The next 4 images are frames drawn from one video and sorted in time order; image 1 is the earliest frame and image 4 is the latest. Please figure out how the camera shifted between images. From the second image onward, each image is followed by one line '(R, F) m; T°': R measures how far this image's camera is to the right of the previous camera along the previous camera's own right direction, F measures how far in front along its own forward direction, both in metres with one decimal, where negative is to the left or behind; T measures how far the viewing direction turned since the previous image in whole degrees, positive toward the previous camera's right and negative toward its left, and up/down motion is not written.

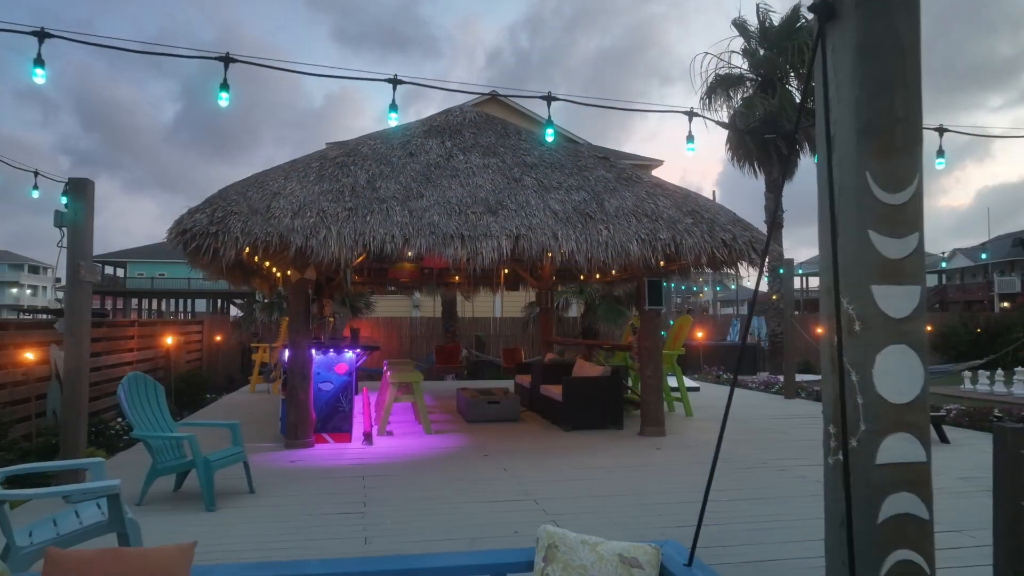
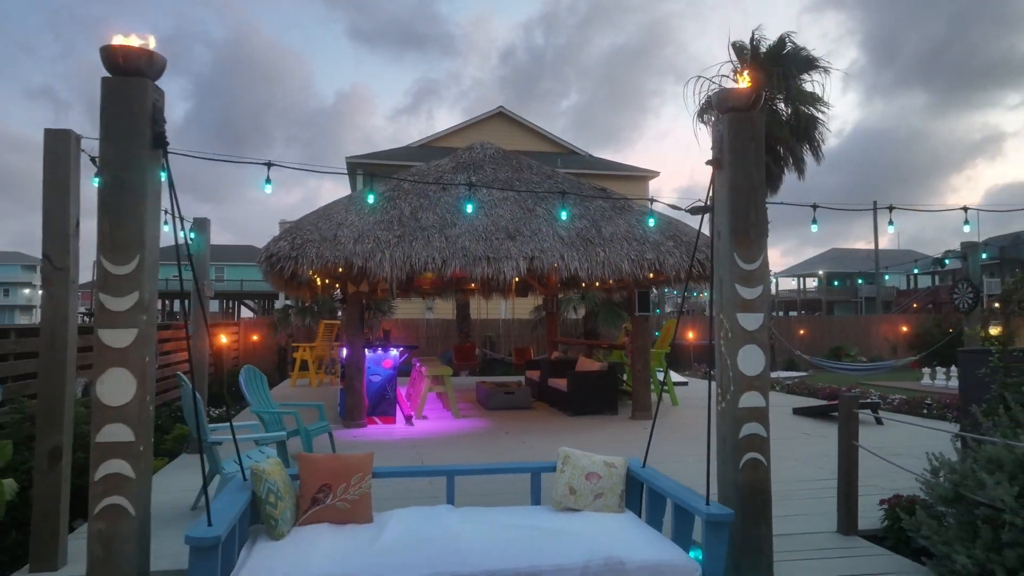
(-0.1, -1.5) m; 0°
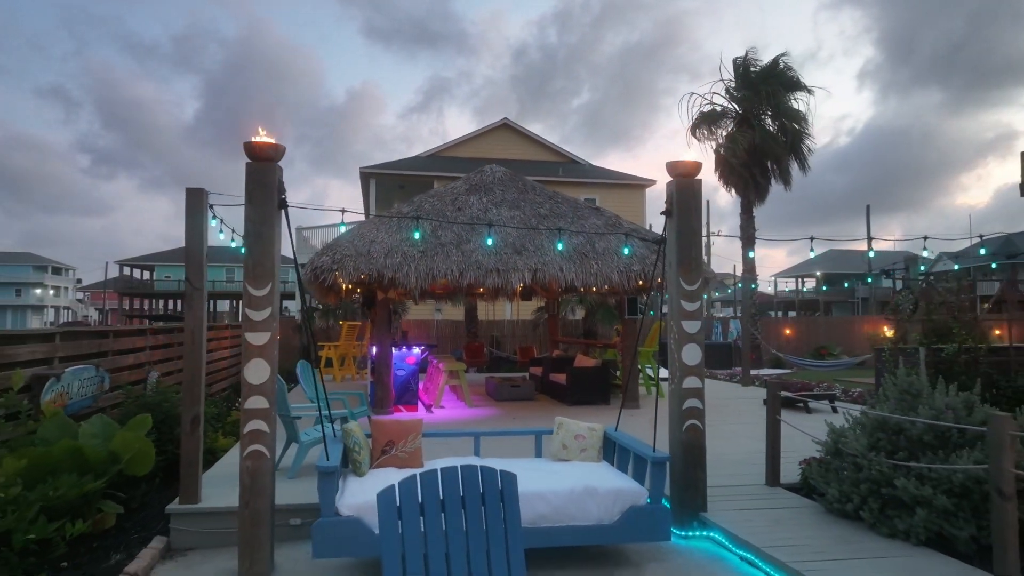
(0.0, -1.3) m; 0°
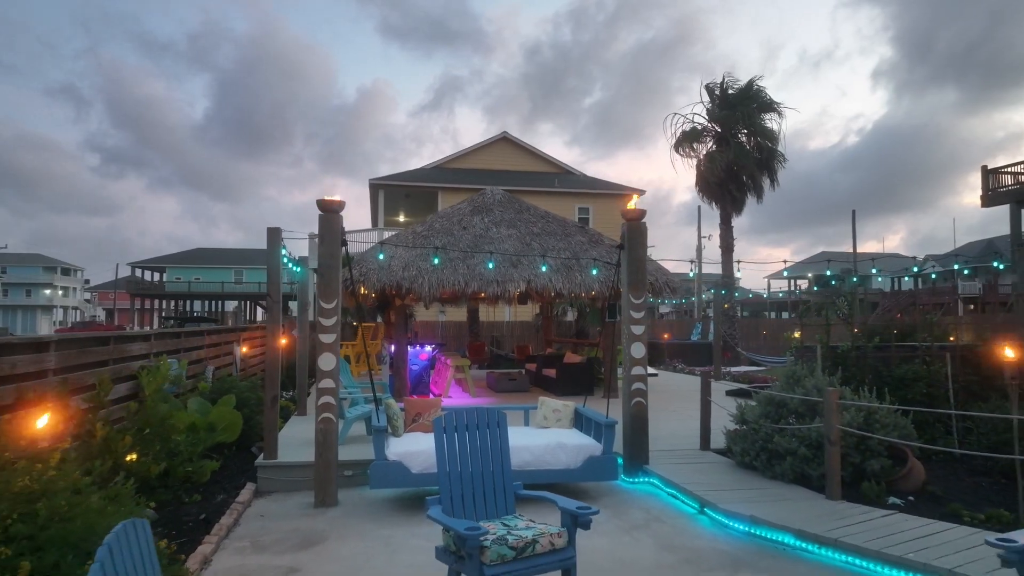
(0.0, -1.6) m; 0°
